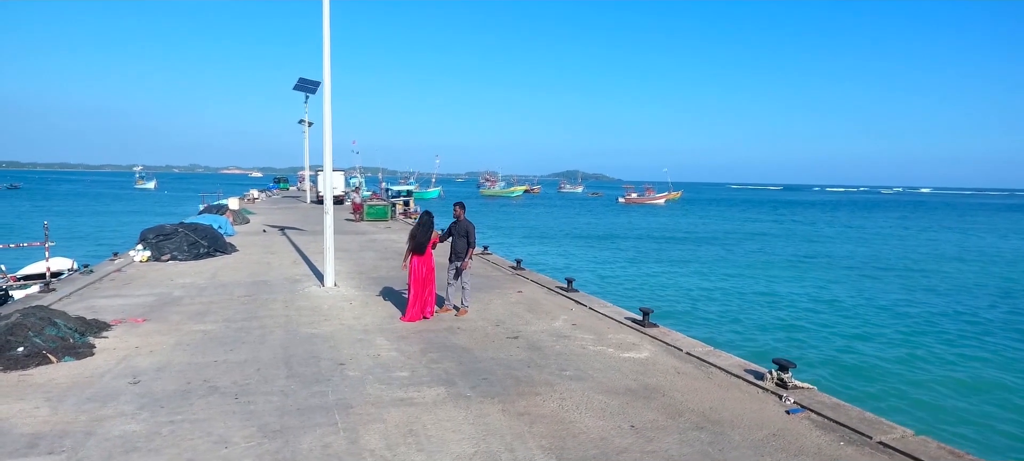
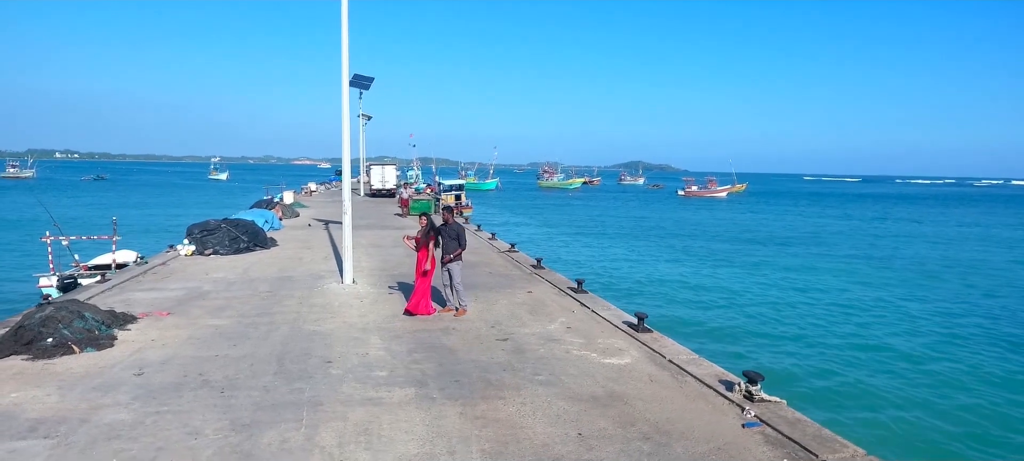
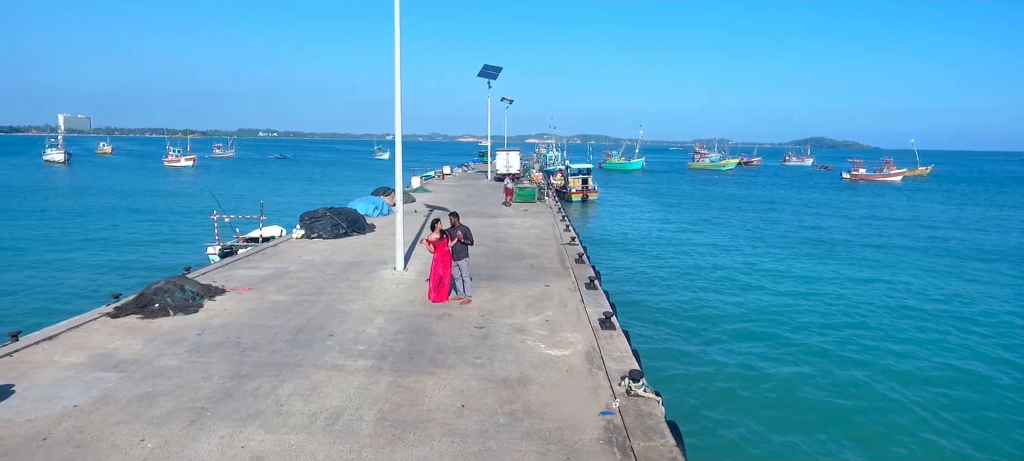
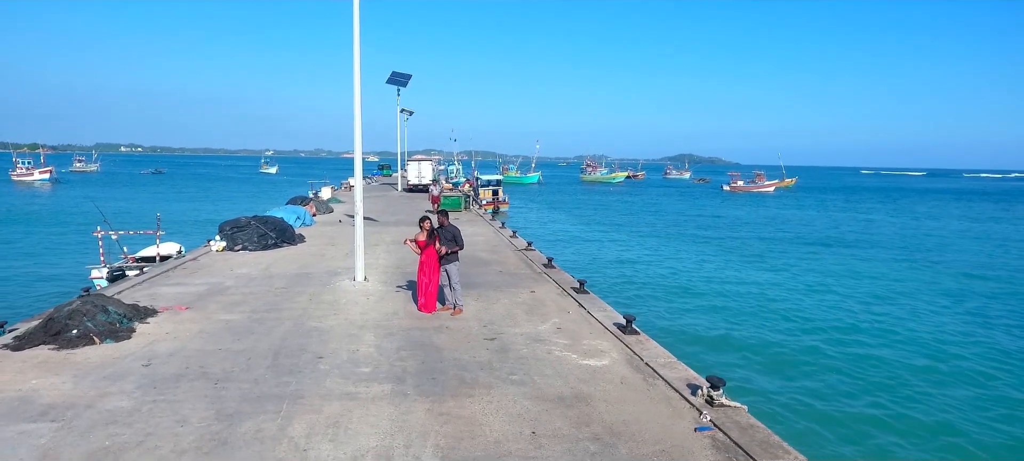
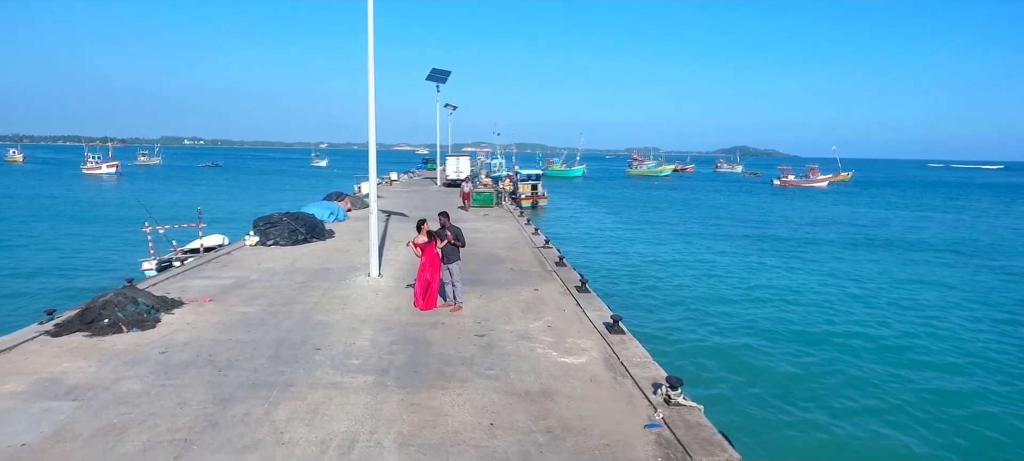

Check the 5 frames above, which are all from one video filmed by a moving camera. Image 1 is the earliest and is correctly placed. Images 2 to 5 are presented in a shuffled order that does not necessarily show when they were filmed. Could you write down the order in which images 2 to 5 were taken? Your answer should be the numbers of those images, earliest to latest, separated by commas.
2, 4, 5, 3
